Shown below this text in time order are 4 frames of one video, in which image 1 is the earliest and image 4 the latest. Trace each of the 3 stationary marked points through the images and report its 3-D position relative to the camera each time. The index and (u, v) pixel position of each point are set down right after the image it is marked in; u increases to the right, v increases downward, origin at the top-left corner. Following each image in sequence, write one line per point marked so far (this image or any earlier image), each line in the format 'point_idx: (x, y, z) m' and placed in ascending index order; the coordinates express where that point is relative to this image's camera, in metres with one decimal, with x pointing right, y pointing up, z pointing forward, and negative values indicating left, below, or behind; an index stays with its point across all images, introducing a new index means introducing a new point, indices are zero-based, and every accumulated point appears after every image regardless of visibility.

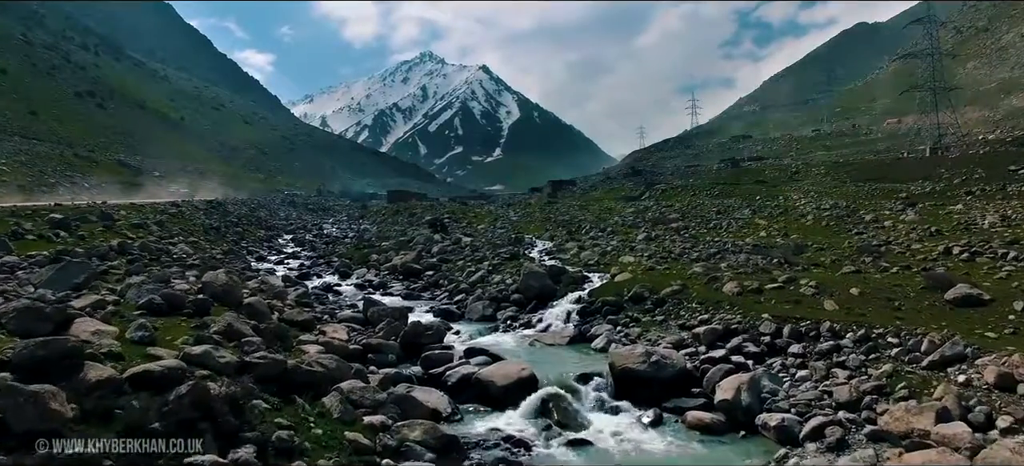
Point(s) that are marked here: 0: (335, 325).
0: (-5.5, -3.0, +19.8) m
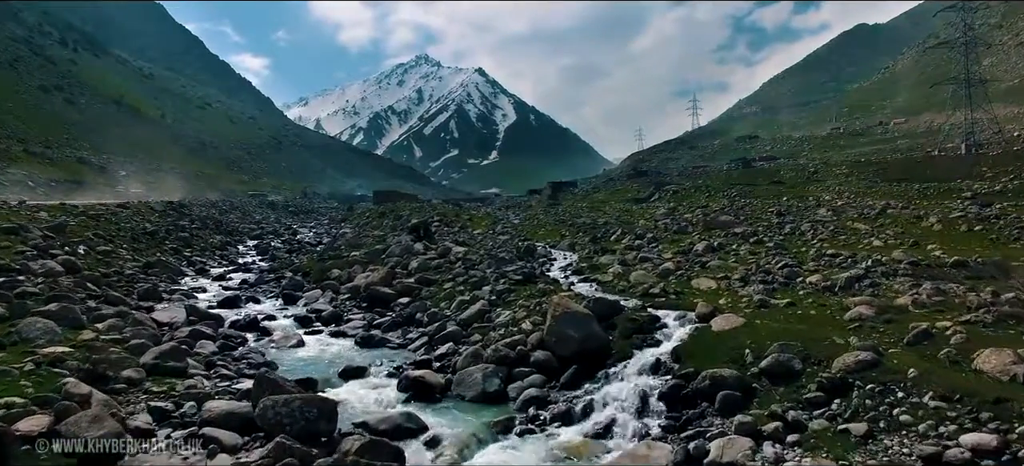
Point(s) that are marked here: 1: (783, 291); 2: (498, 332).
0: (-5.0, -3.2, +9.2) m
1: (+7.5, -1.6, +17.5) m
2: (-0.4, -2.6, +16.8) m
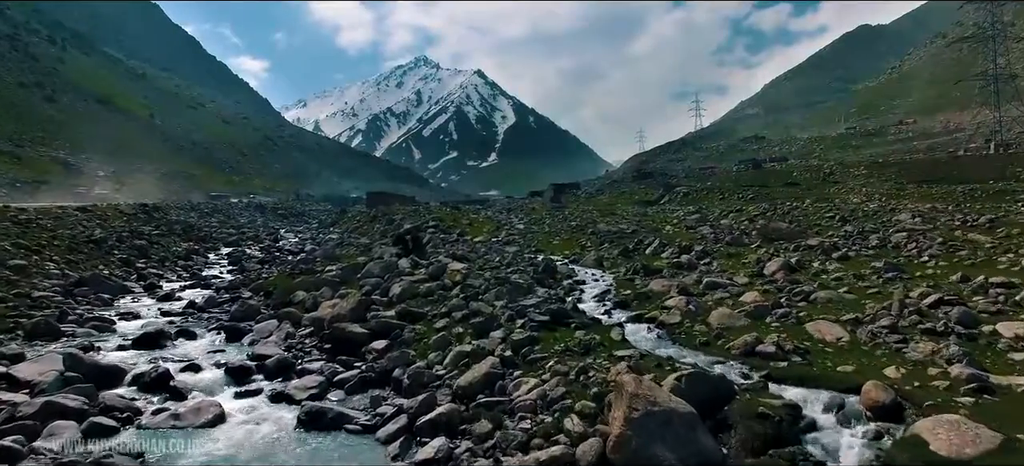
0: (-4.5, -3.6, +2.4) m
1: (+8.0, -2.0, +10.8) m
2: (+0.1, -3.1, +10.1) m
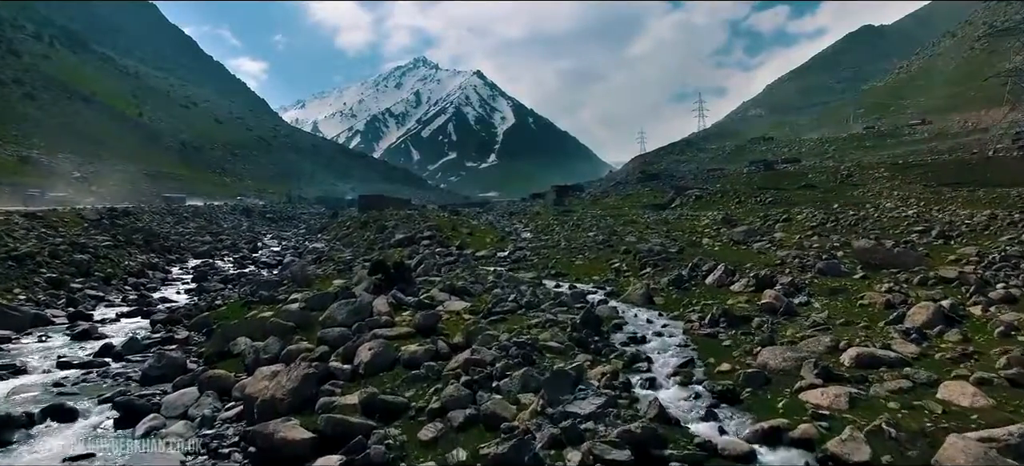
0: (-3.9, -4.4, -4.5) m
1: (+8.6, -2.8, +3.9) m
2: (+0.7, -3.8, +3.2) m
